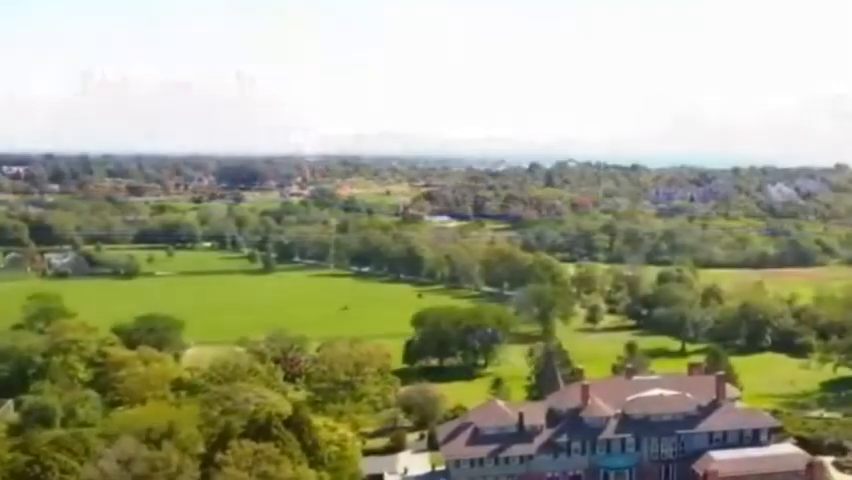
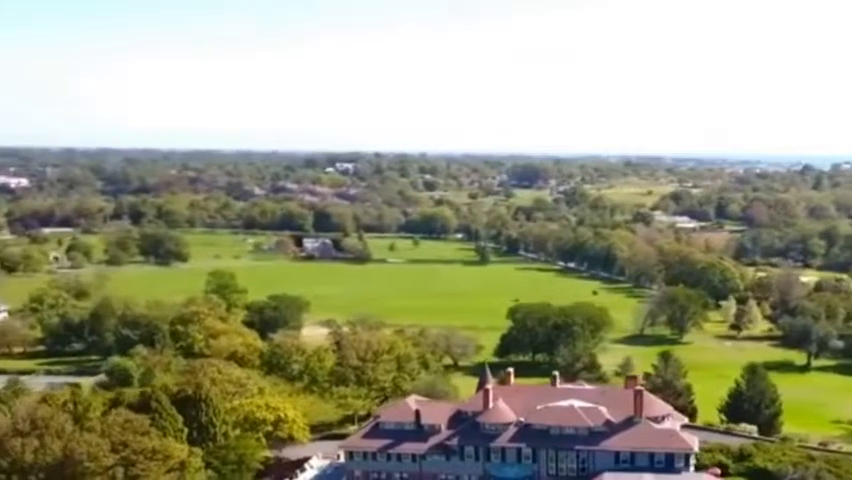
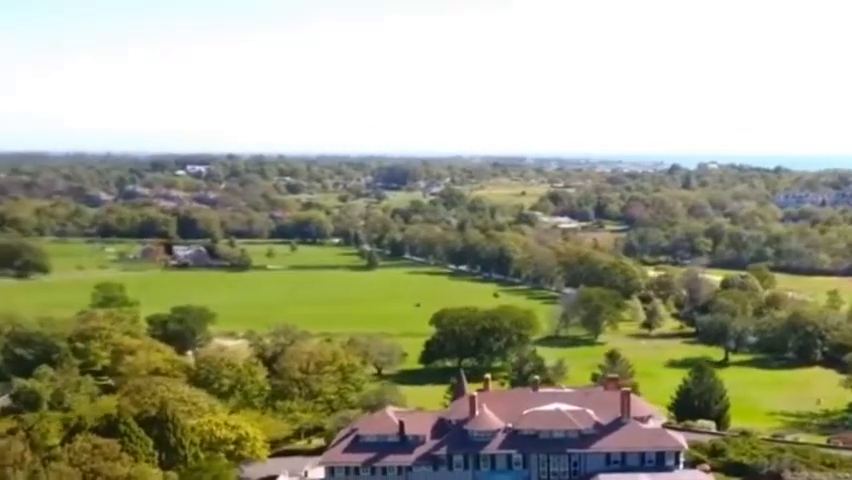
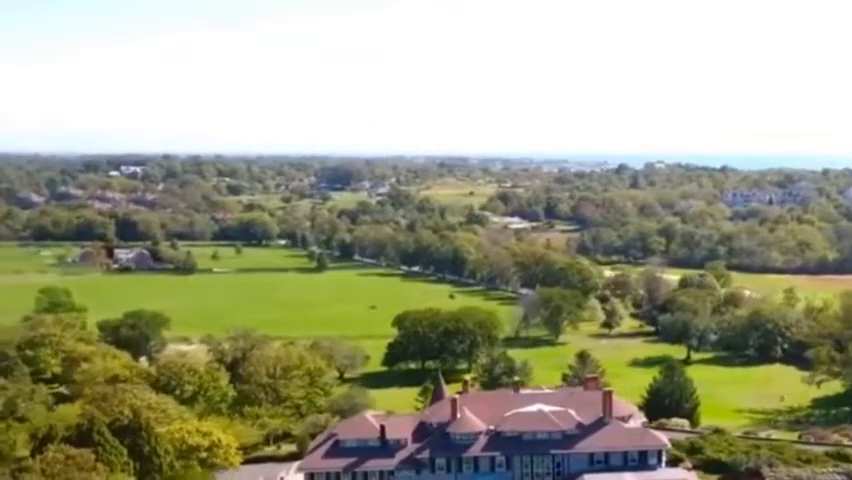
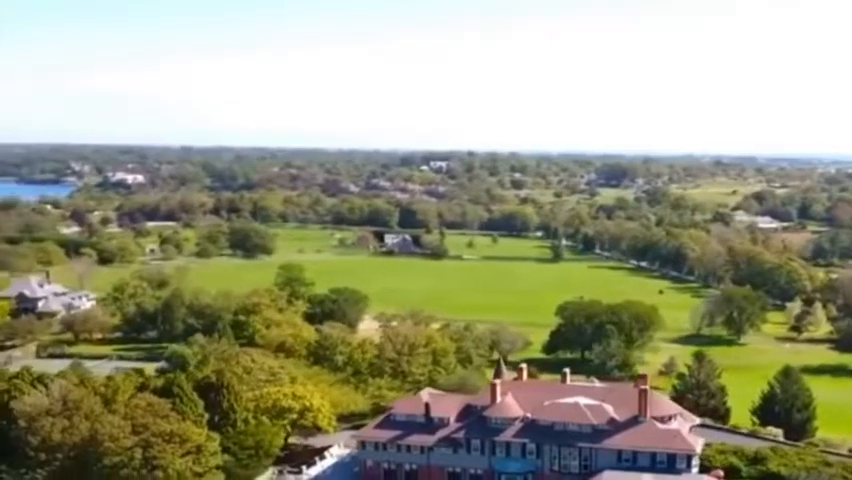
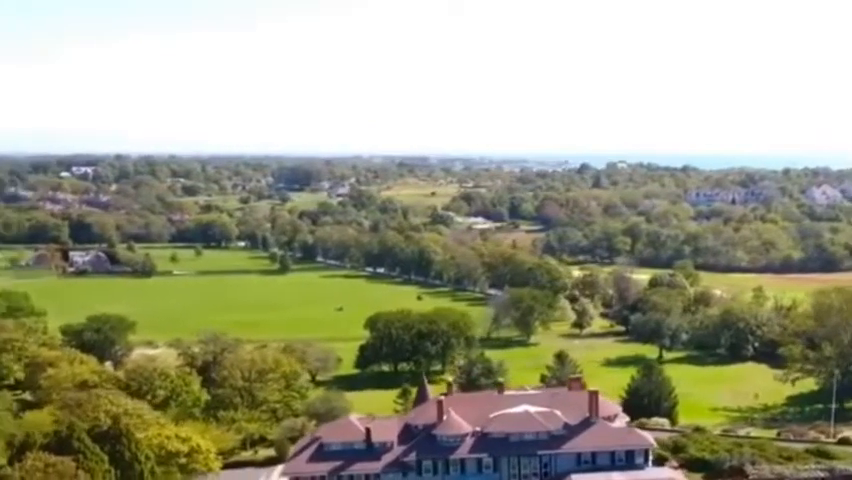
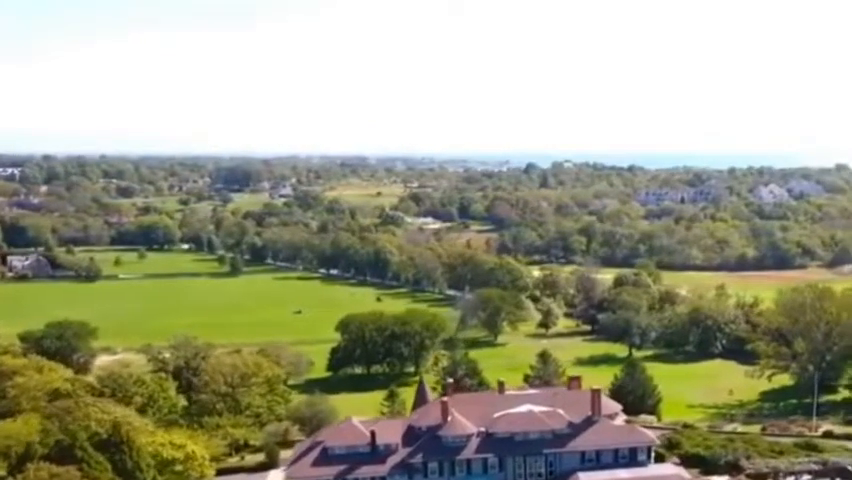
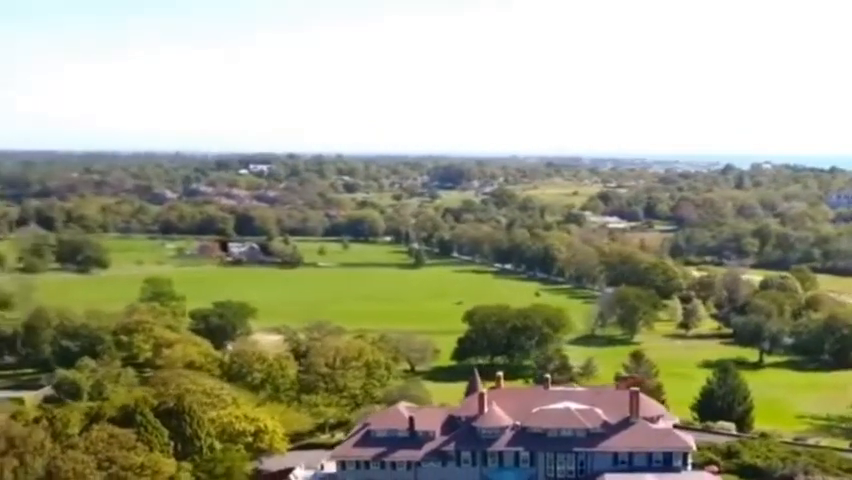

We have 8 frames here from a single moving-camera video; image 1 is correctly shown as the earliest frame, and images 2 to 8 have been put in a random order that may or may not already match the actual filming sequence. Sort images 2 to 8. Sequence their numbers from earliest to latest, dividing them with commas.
7, 6, 4, 3, 8, 2, 5
